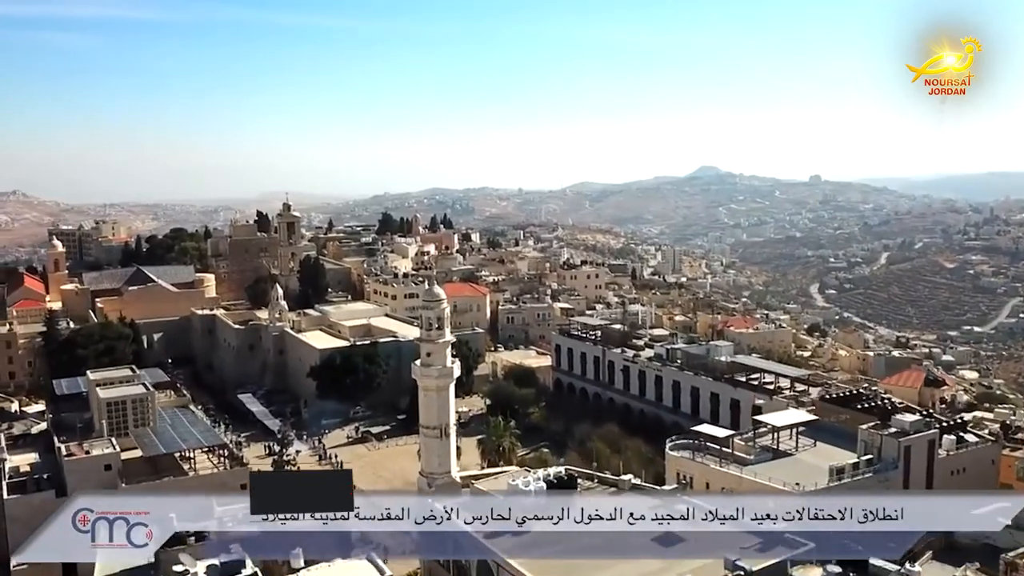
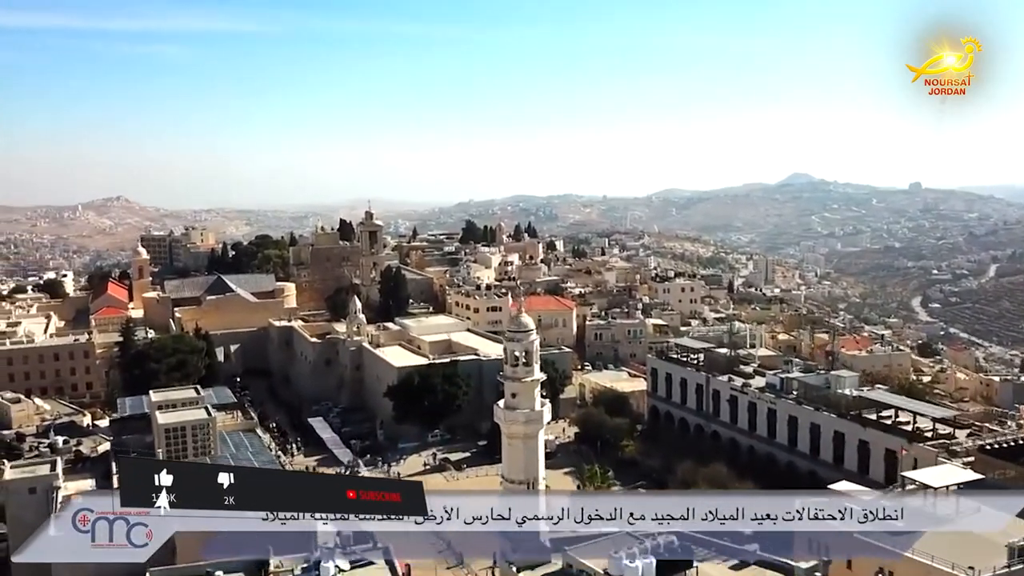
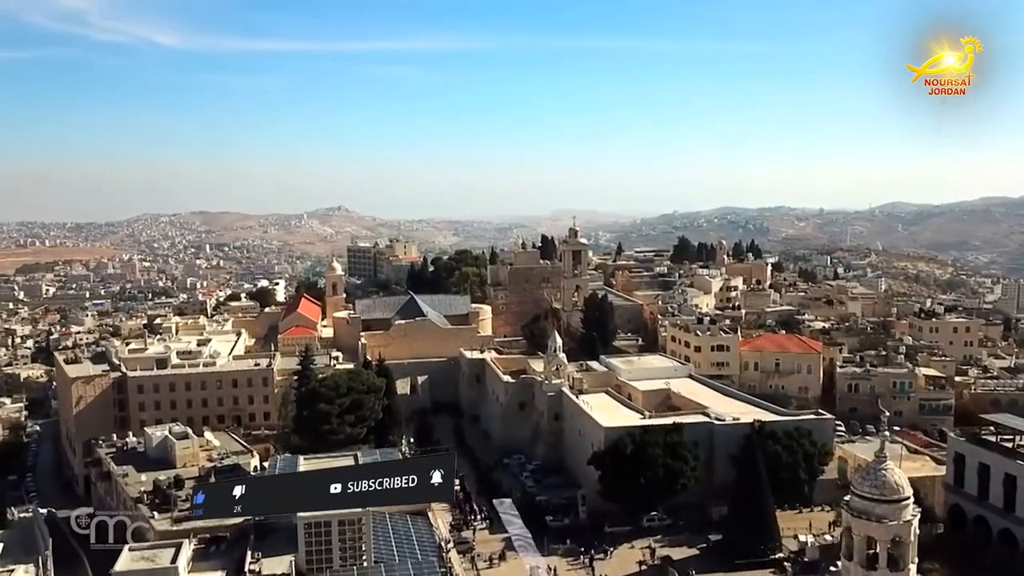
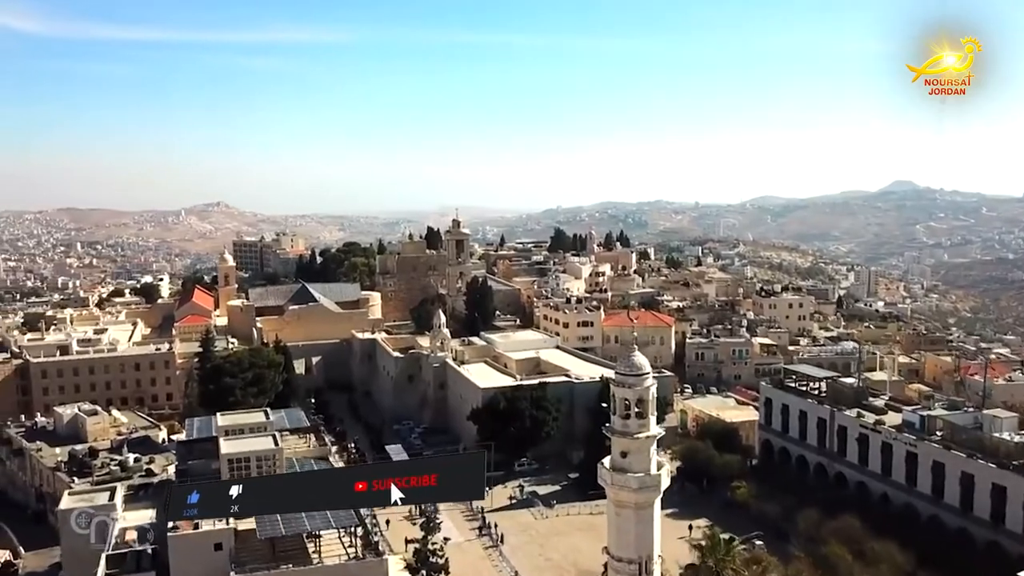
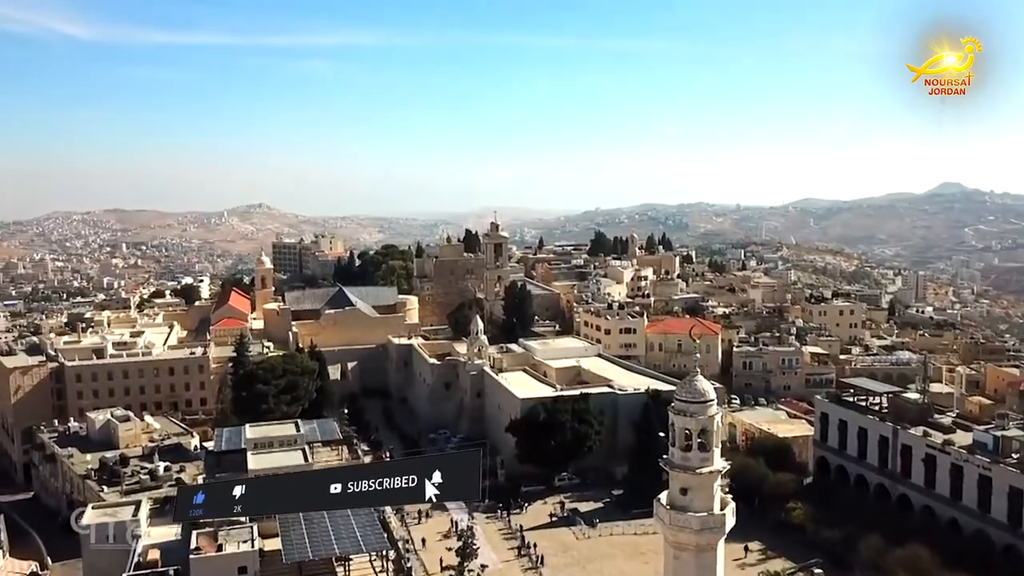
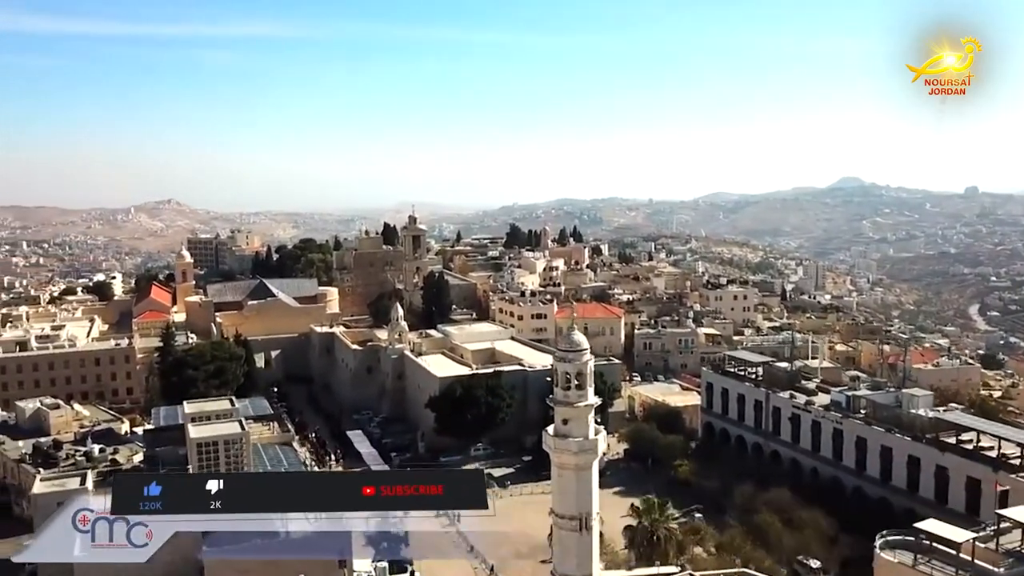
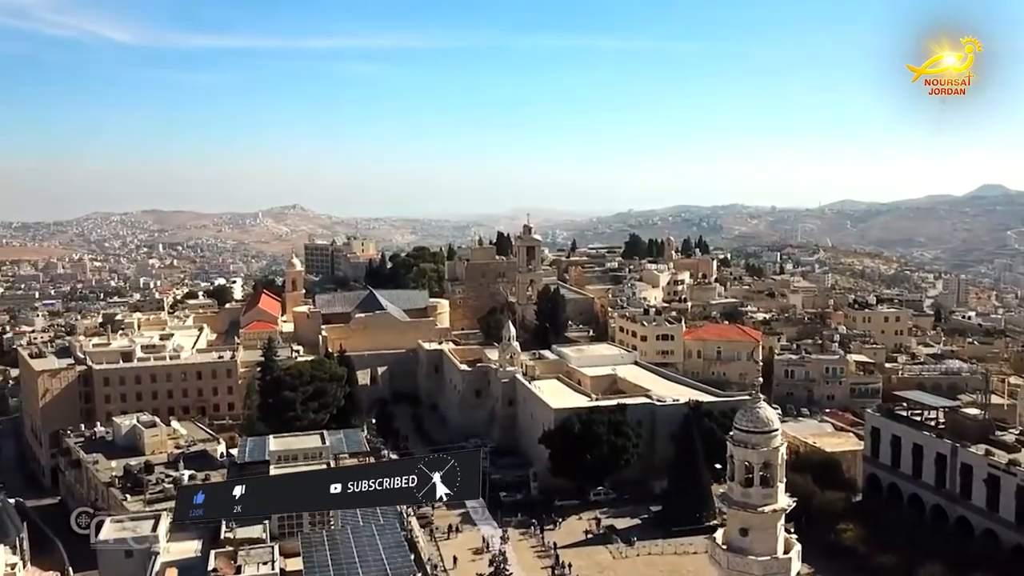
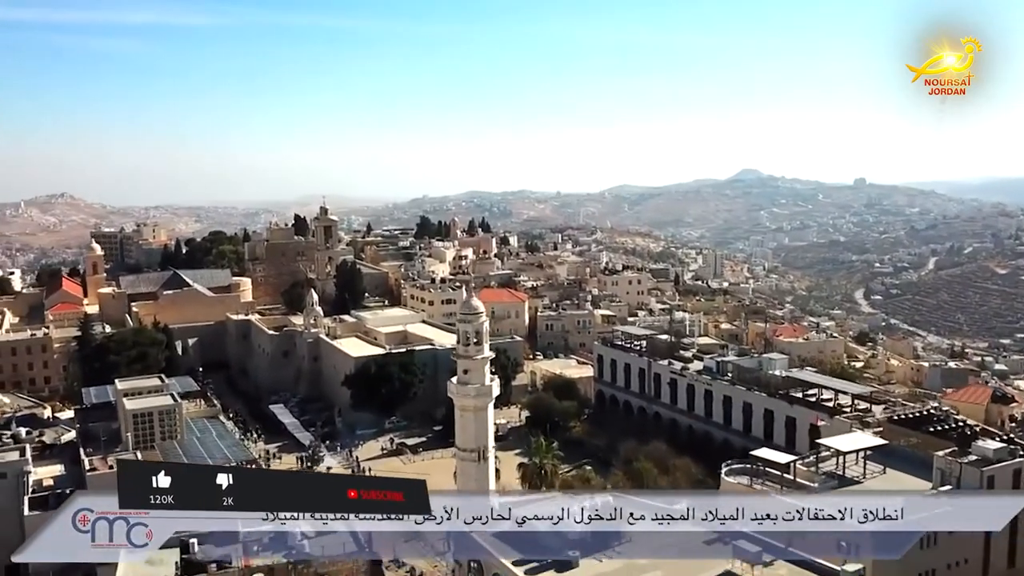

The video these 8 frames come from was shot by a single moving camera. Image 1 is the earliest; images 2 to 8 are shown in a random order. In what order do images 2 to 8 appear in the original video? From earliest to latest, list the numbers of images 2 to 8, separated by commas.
8, 2, 6, 4, 5, 7, 3
